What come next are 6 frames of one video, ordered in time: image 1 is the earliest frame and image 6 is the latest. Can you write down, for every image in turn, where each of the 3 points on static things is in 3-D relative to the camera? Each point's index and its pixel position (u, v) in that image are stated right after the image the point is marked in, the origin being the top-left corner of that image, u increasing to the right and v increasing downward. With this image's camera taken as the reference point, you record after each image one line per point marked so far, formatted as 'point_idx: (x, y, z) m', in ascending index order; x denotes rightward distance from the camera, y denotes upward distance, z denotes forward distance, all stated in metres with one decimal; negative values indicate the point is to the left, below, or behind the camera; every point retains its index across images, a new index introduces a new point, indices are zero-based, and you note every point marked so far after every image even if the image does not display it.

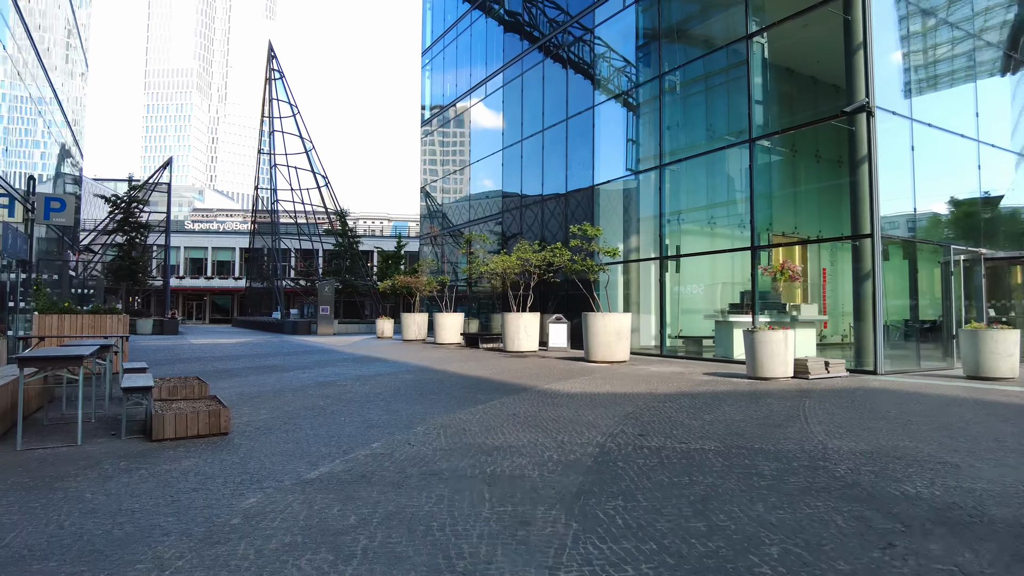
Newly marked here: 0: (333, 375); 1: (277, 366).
0: (-3.2, -1.5, +12.0) m
1: (-5.0, -1.6, +14.4) m
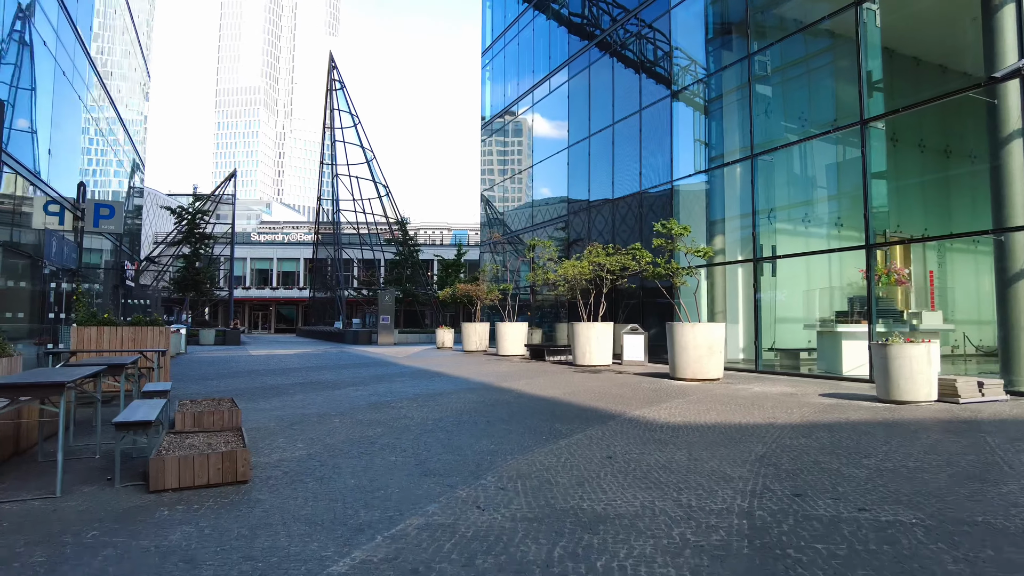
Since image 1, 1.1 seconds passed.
0: (-2.0, -1.7, +10.7) m
1: (-3.6, -1.8, +13.2) m
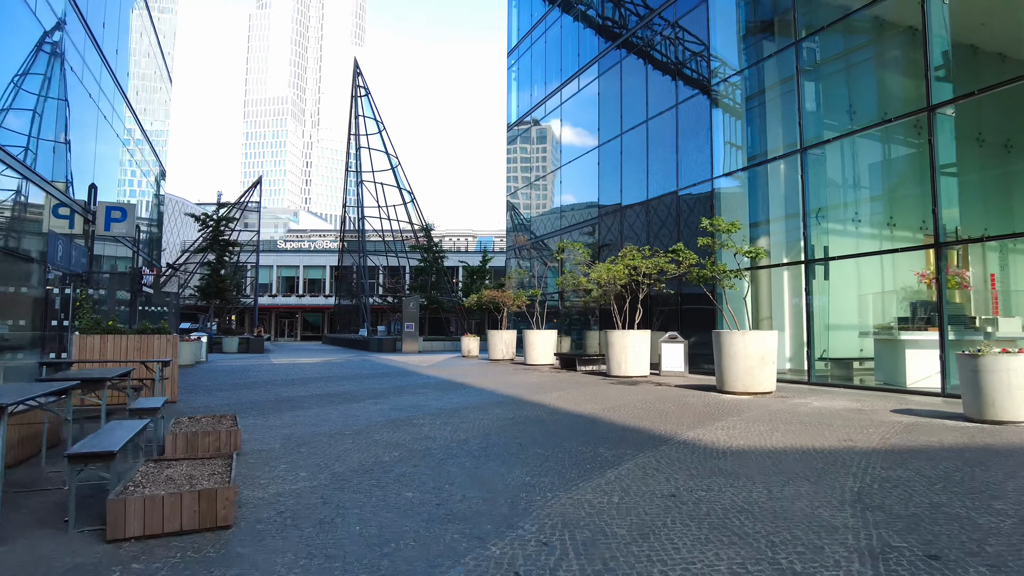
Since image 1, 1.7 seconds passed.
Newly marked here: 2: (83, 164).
0: (-1.5, -1.7, +9.8) m
1: (-3.0, -1.9, +12.4) m
2: (-12.4, +3.5, +19.4) m
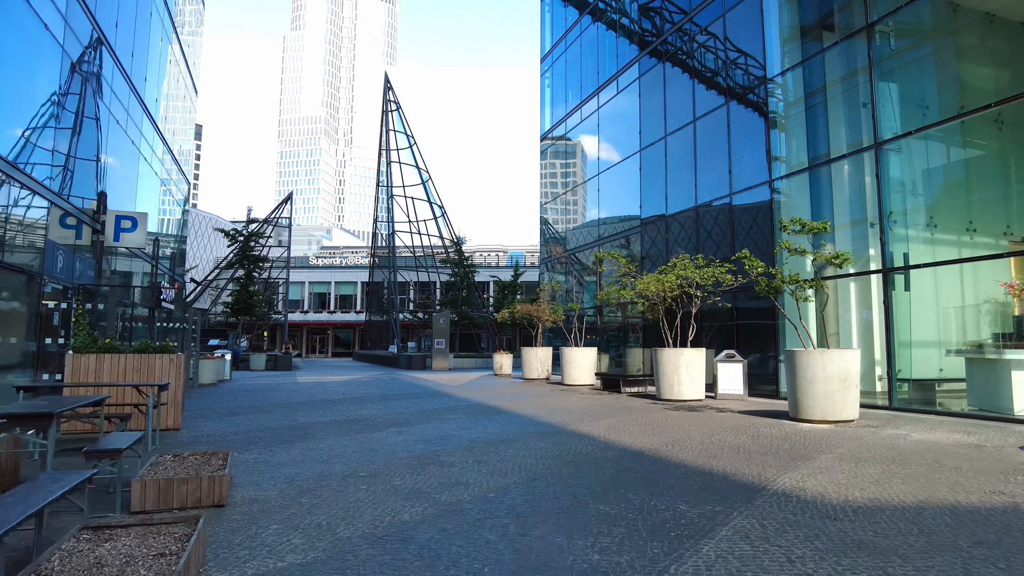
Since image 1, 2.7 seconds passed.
0: (-0.9, -1.9, +8.5) m
1: (-2.3, -2.1, +11.2) m
2: (-11.4, +3.1, +18.7) m
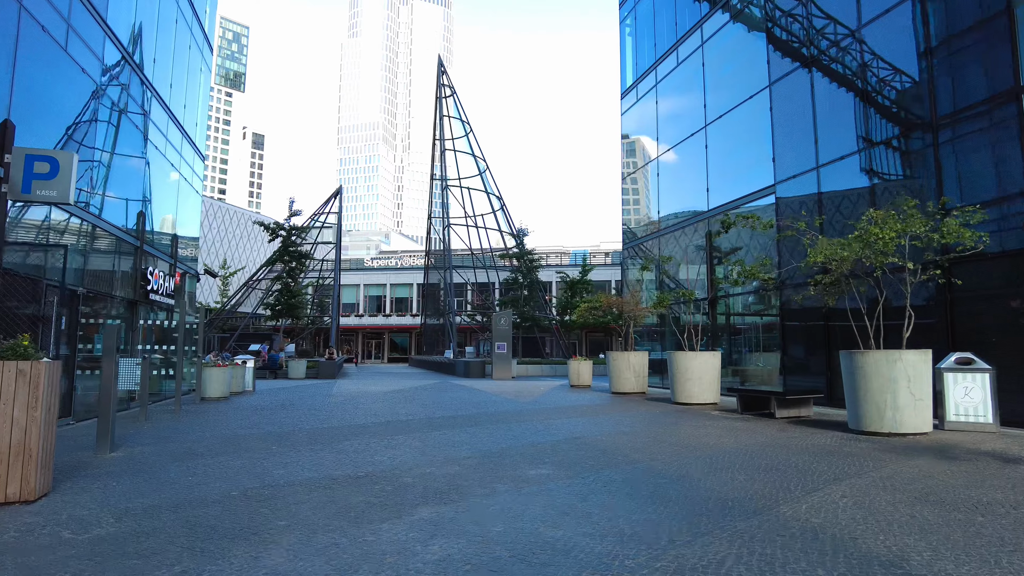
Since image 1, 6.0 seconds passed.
0: (0.0, -1.5, +3.7) m
1: (-1.1, -1.8, +6.5) m
2: (-9.5, +3.3, +14.8) m
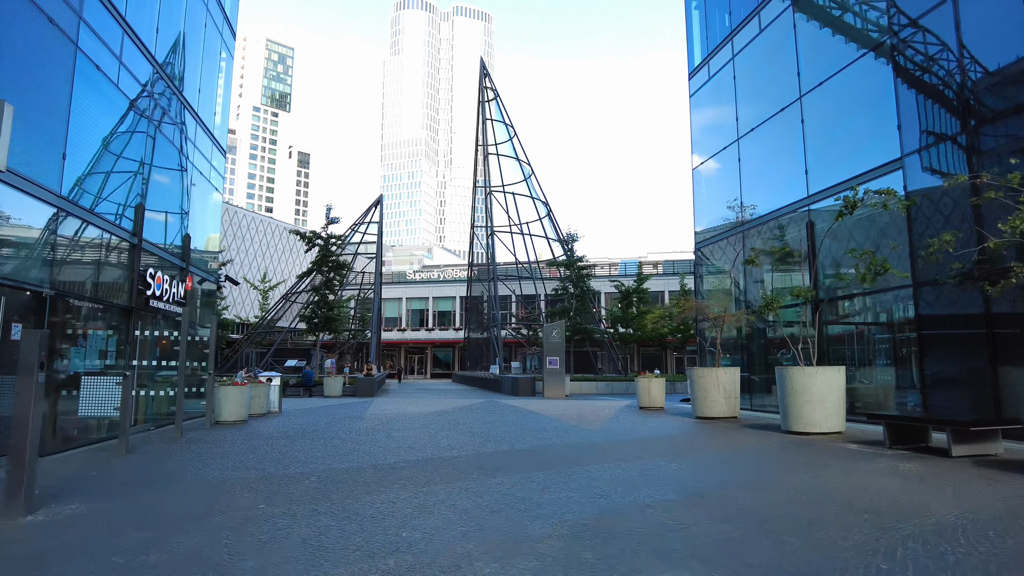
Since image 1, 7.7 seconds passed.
0: (+0.5, -1.2, +1.0) m
1: (-0.5, -1.6, +3.9) m
2: (-8.4, +3.2, +12.8) m
